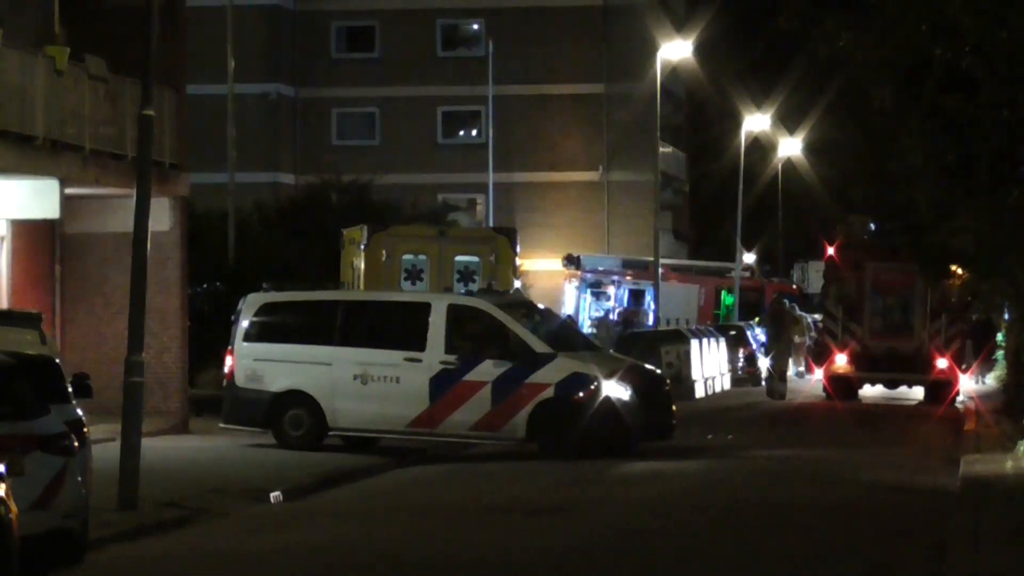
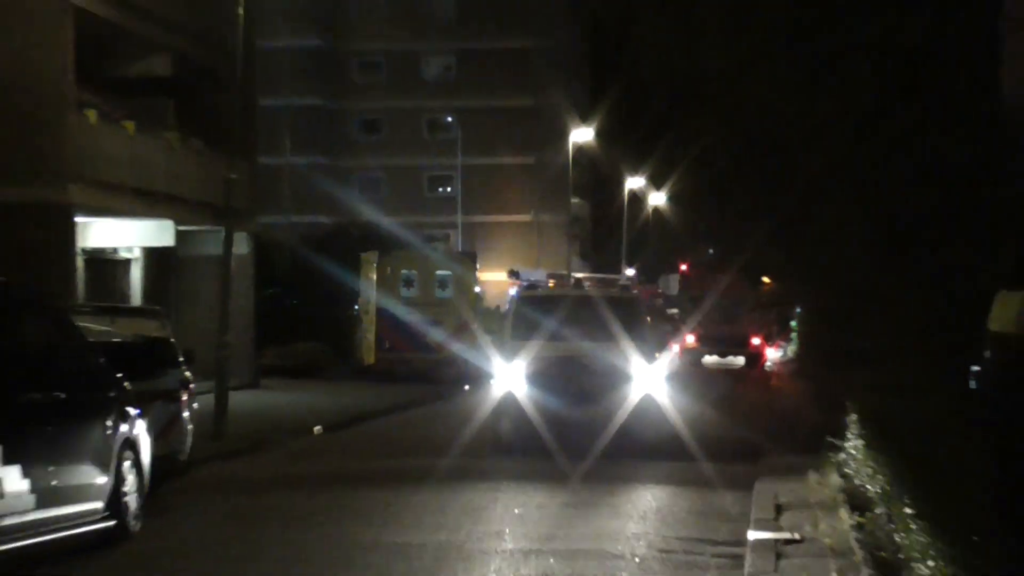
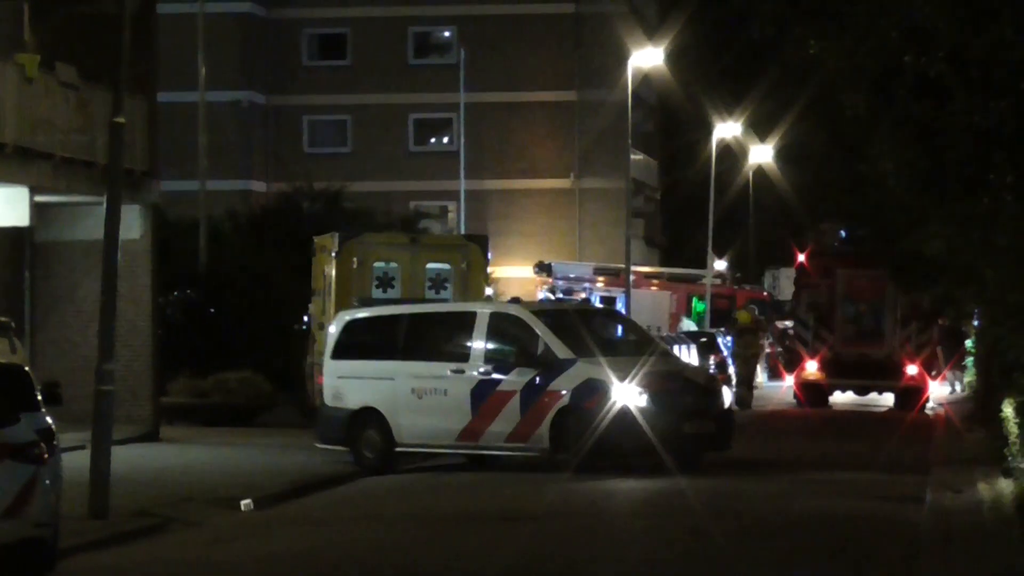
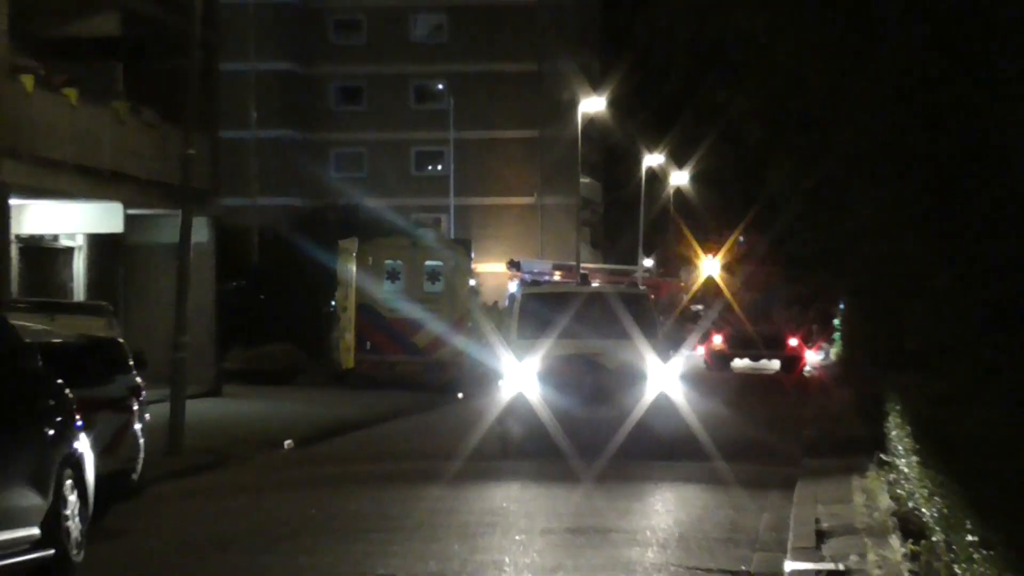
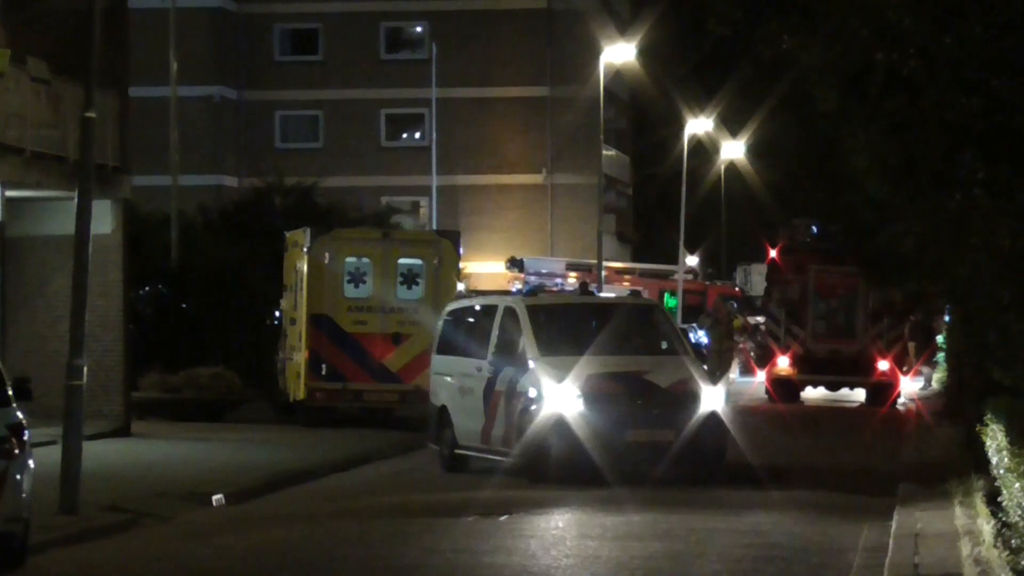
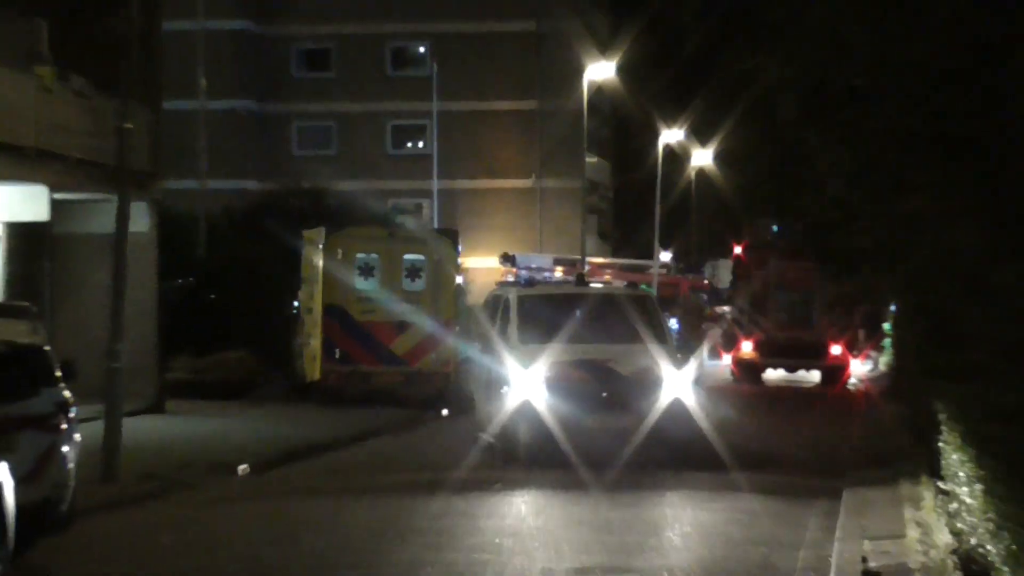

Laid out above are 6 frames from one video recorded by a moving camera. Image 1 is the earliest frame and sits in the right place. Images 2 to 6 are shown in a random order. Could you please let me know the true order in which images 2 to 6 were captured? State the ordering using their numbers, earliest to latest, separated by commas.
3, 5, 6, 4, 2
